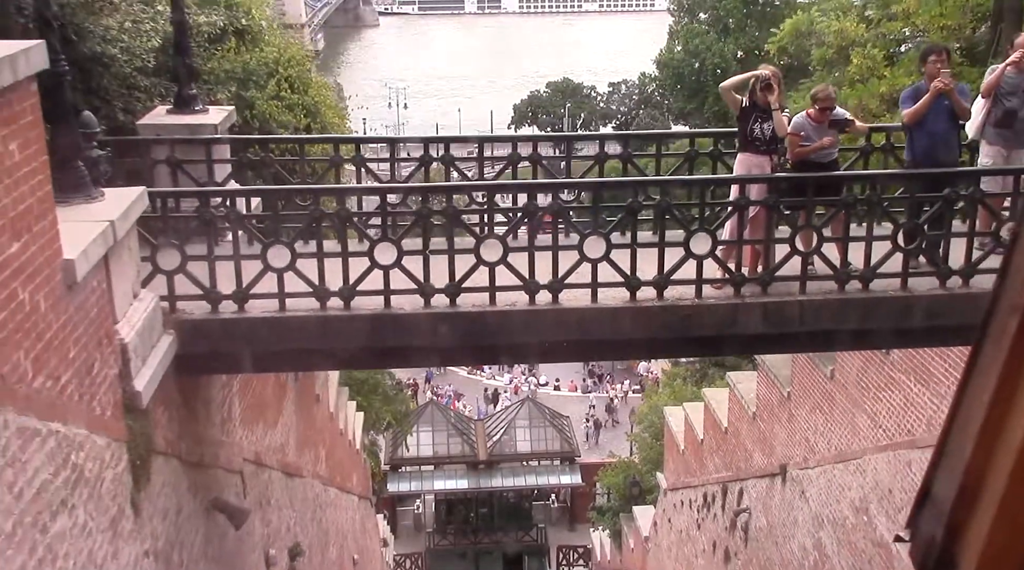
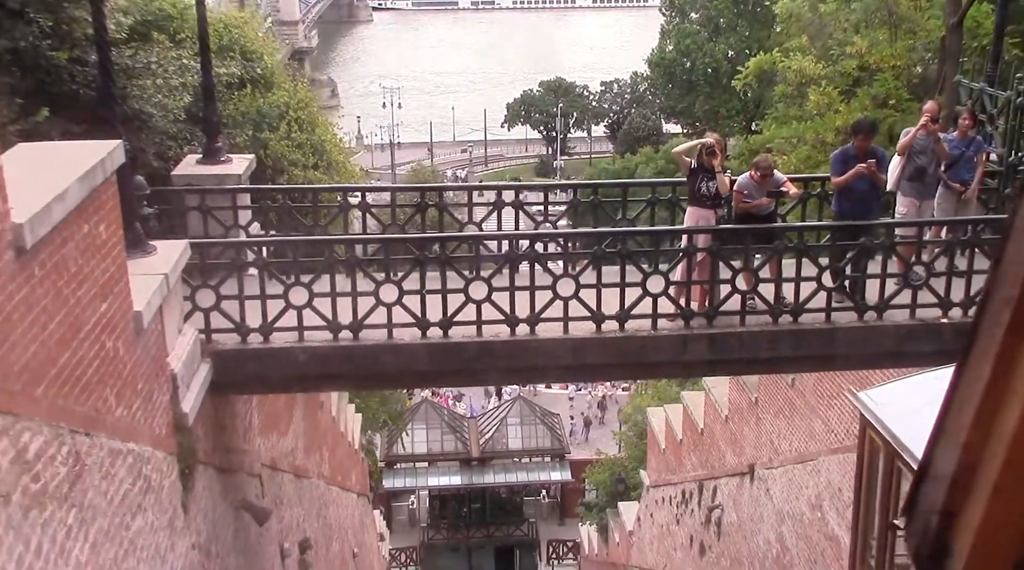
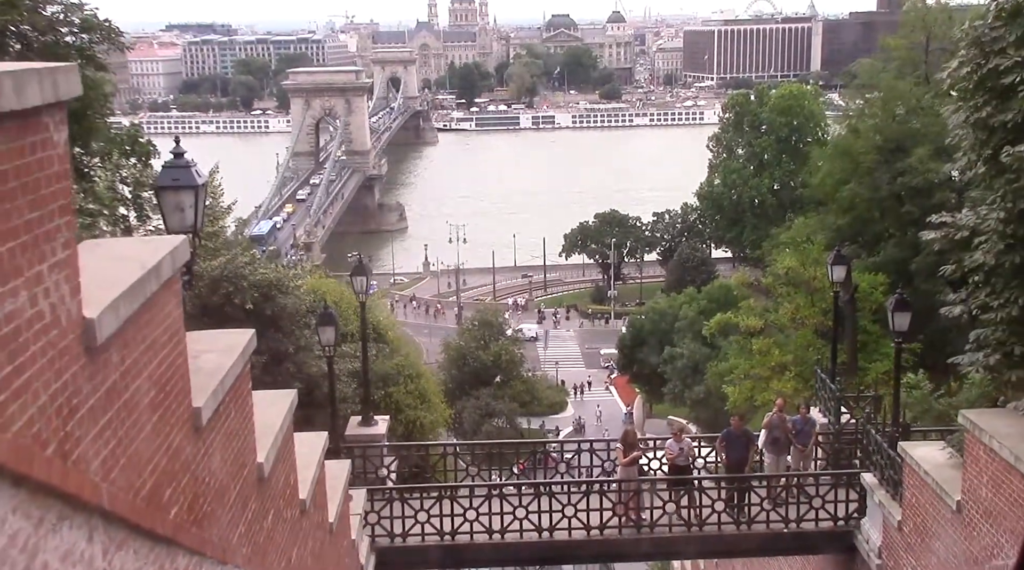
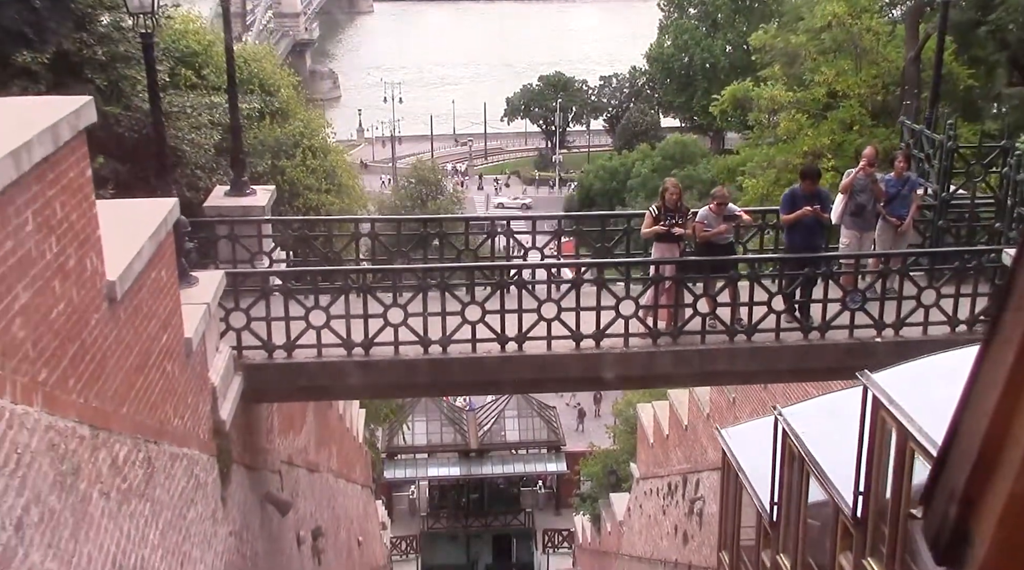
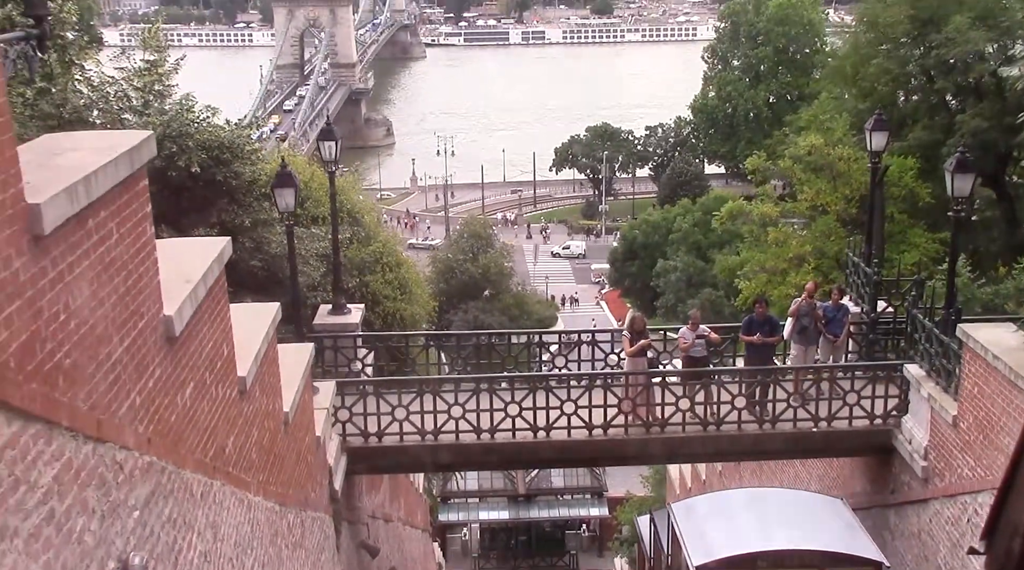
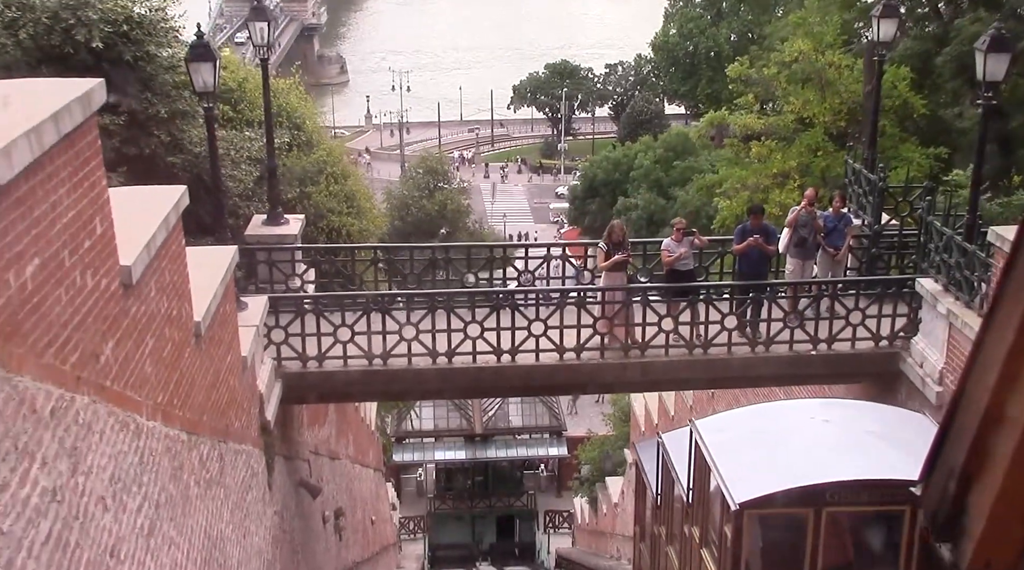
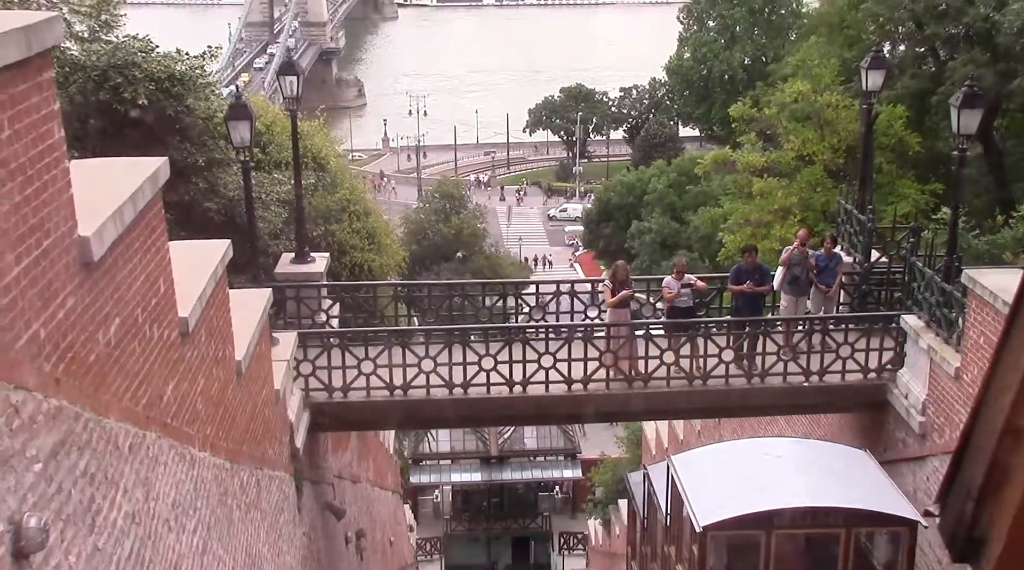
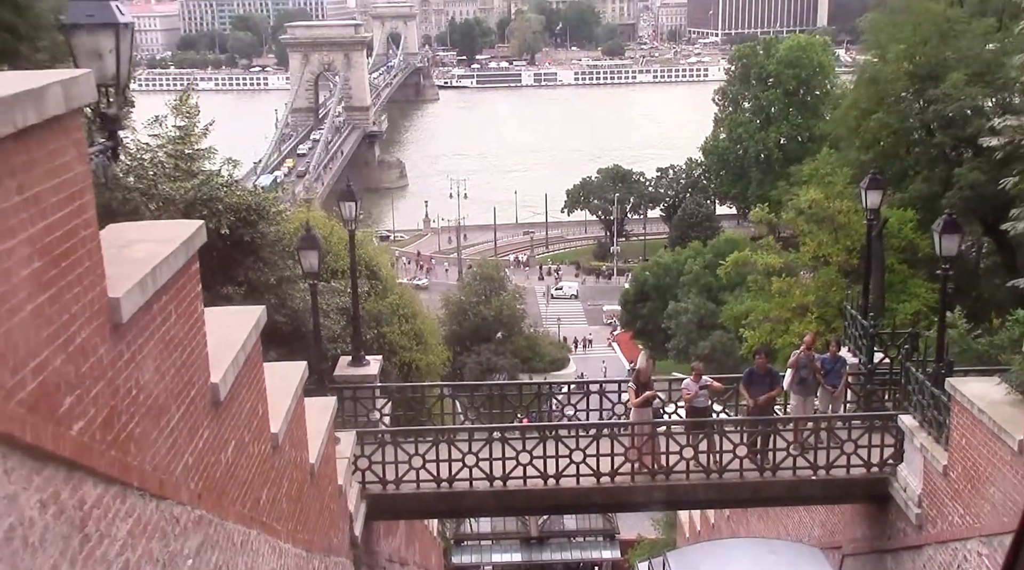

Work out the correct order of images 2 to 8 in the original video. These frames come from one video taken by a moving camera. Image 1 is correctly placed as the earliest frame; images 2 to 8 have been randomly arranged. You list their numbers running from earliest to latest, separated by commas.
2, 4, 6, 7, 5, 8, 3
